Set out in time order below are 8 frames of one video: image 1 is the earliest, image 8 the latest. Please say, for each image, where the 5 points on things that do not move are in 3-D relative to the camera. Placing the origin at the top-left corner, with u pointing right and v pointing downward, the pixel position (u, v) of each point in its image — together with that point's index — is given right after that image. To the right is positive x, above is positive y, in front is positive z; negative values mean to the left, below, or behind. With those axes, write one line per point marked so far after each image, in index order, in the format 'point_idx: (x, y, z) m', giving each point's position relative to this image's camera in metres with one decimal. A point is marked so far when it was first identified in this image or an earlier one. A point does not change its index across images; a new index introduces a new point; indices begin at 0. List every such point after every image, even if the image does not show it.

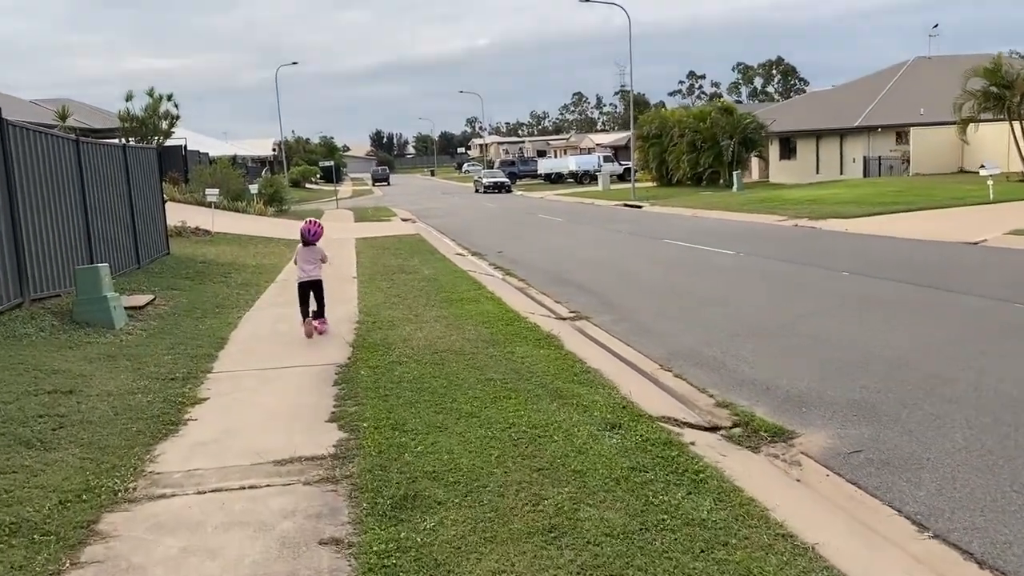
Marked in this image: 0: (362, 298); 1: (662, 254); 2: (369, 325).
0: (-2.1, -0.1, +11.8) m
1: (+3.0, +0.7, +16.2) m
2: (-1.6, -0.4, +9.4) m
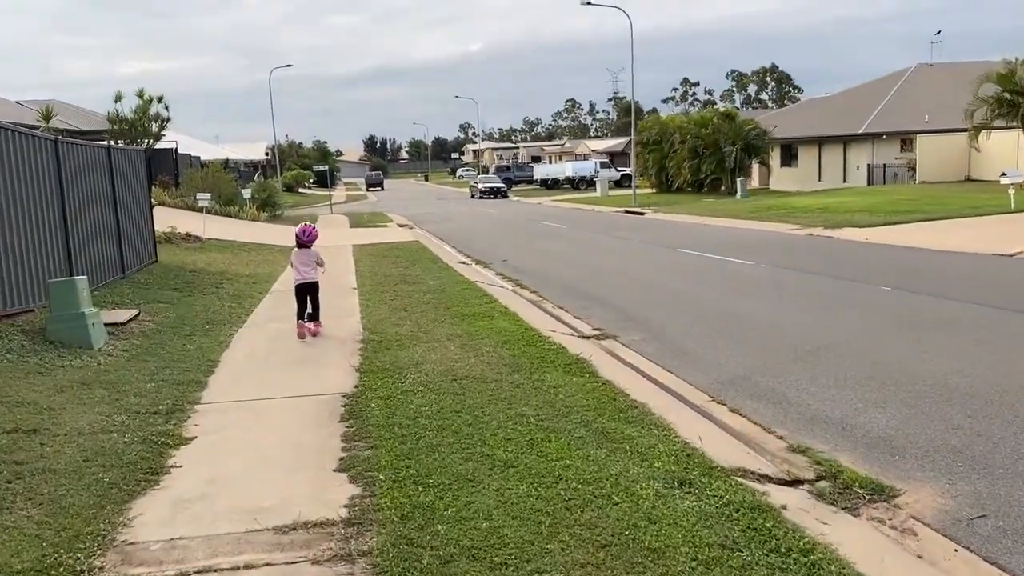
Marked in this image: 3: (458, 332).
0: (-1.9, -0.3, +10.9) m
1: (+3.1, +0.5, +15.4) m
2: (-1.4, -0.6, +8.5) m
3: (-0.6, -0.5, +9.0) m
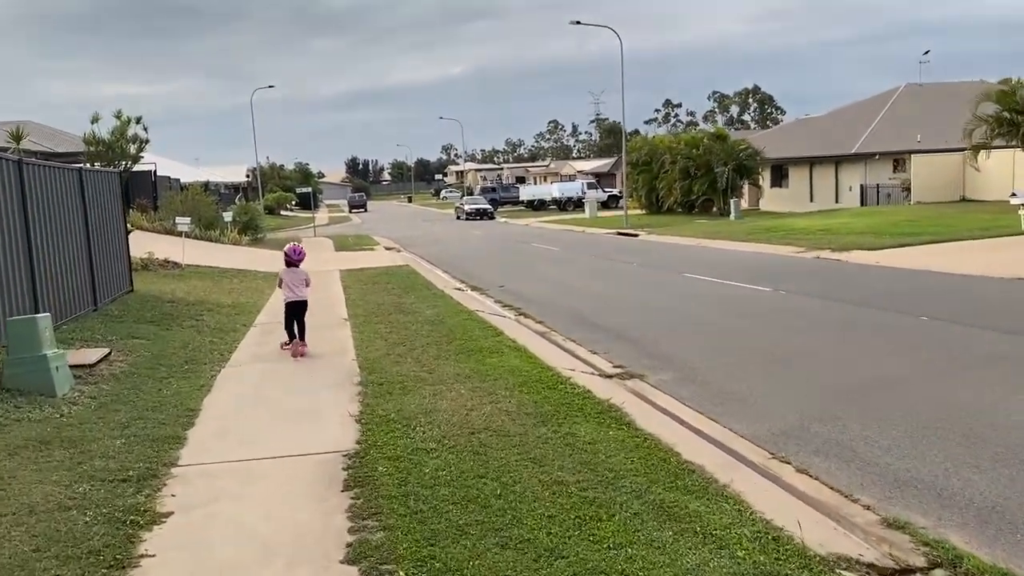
0: (-1.8, -0.7, +10.0) m
1: (+3.1, 0.0, +14.6) m
2: (-1.3, -0.9, +7.6) m
3: (-0.5, -0.8, +8.1) m
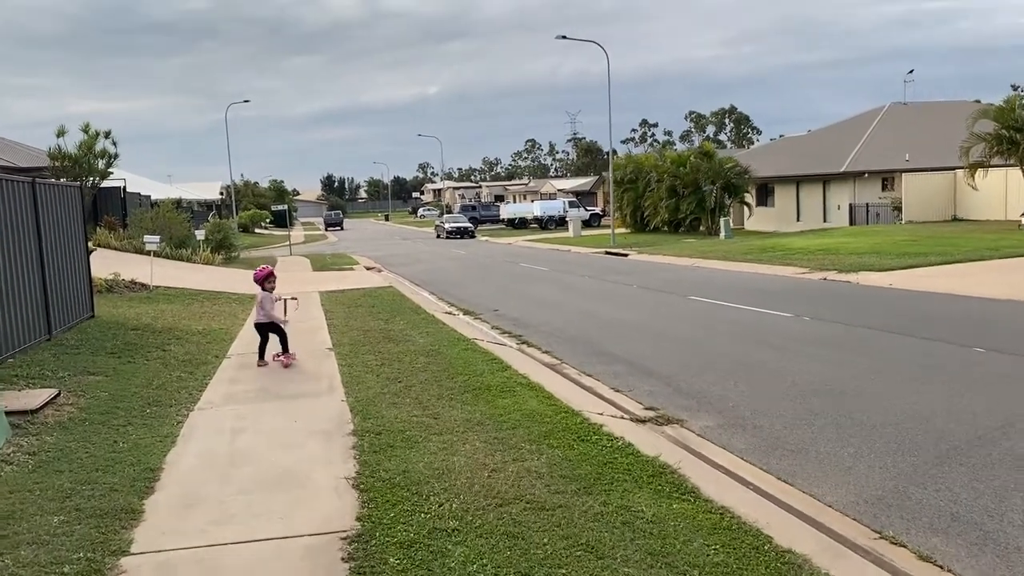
0: (-1.7, -1.0, +8.8) m
1: (+3.1, -0.4, +13.5) m
2: (-1.1, -1.2, +6.4) m
3: (-0.3, -1.1, +7.0) m
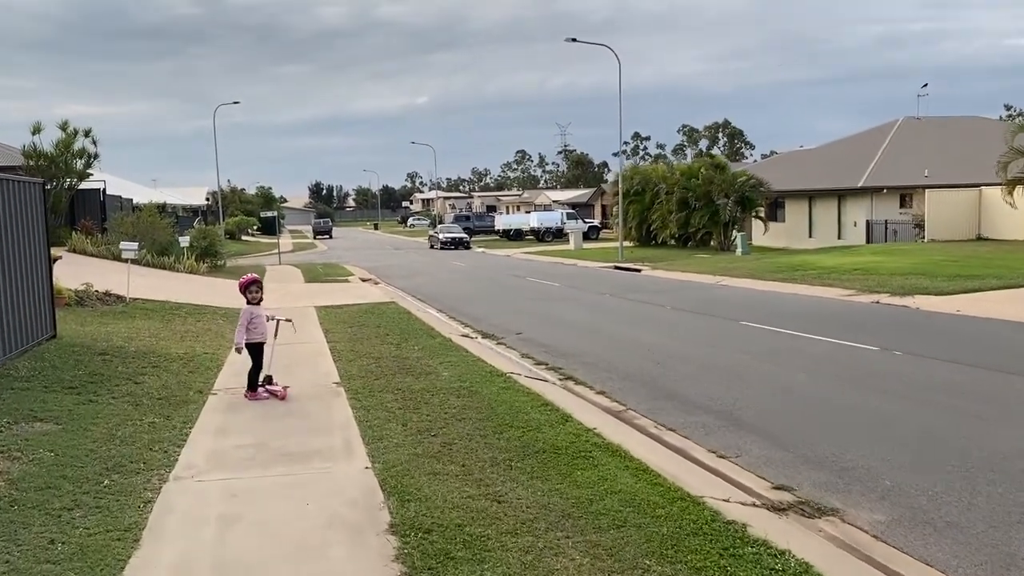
0: (-1.2, -1.3, +6.9) m
1: (+3.6, -0.8, +11.7) m
2: (-0.5, -1.4, +4.5) m
3: (+0.3, -1.3, +5.1) m
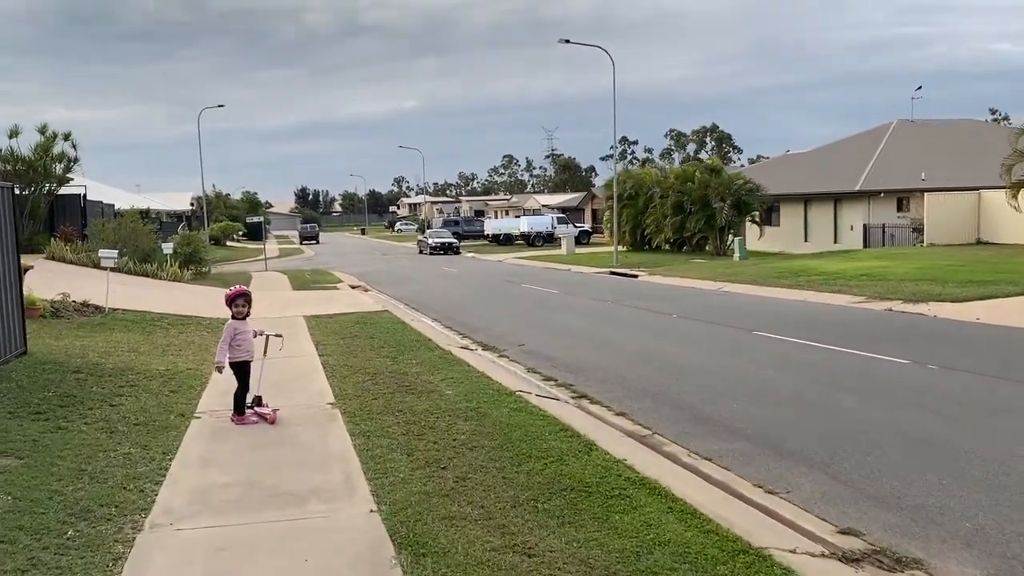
0: (-1.0, -1.4, +6.1) m
1: (+3.7, -0.9, +11.0) m
2: (-0.3, -1.5, +3.8) m
3: (+0.5, -1.4, +4.3) m
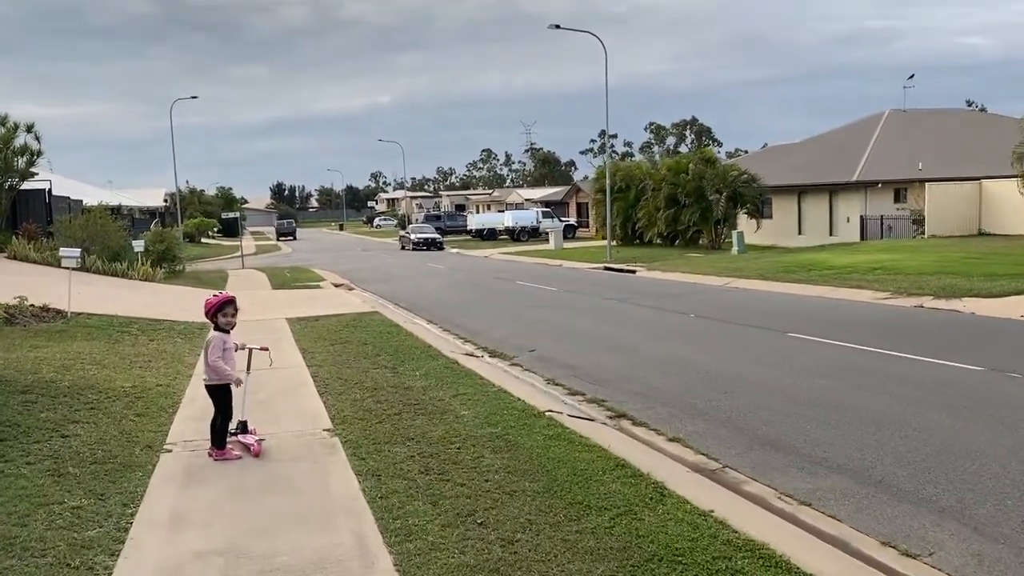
0: (-0.7, -1.4, +4.8) m
1: (+3.9, -0.9, +9.8) m
2: (+0.1, -1.5, +2.4) m
3: (+0.9, -1.5, +3.0) m
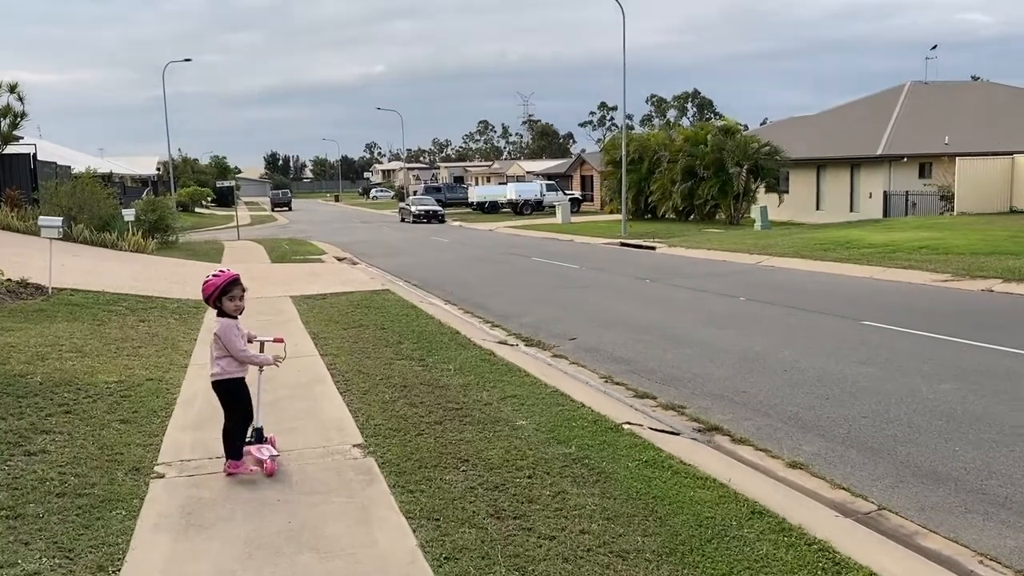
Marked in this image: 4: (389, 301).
0: (-0.1, -1.4, +3.4) m
1: (+4.4, -0.7, +8.4) m
2: (+0.7, -1.6, +1.0) m
3: (+1.4, -1.5, +1.6) m
4: (-2.1, -0.2, +14.1) m
